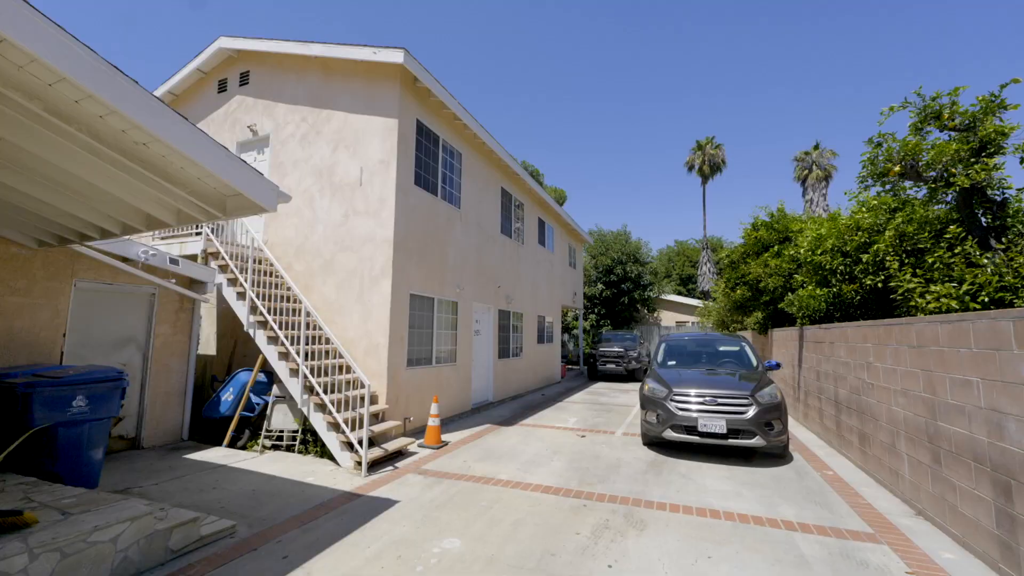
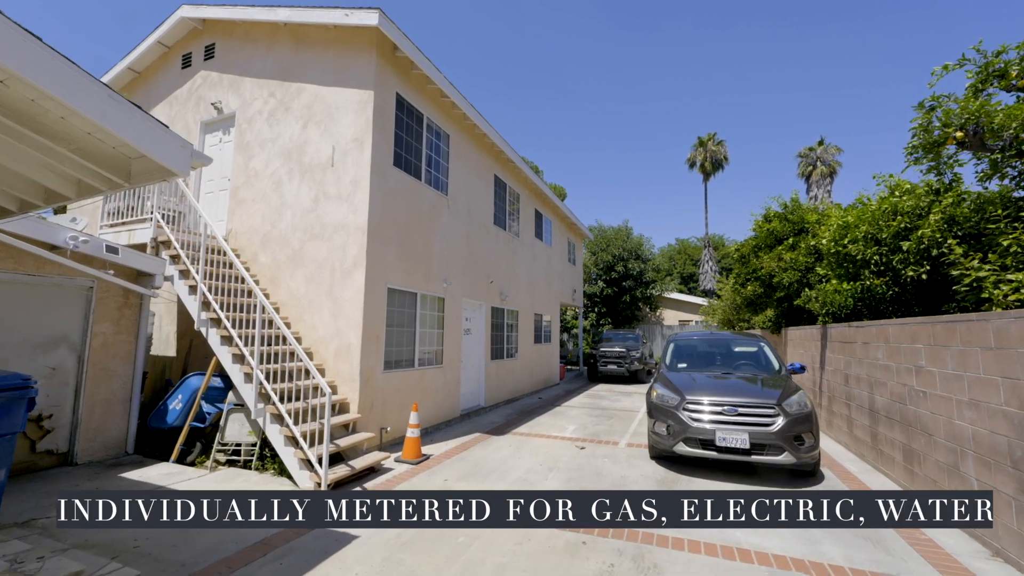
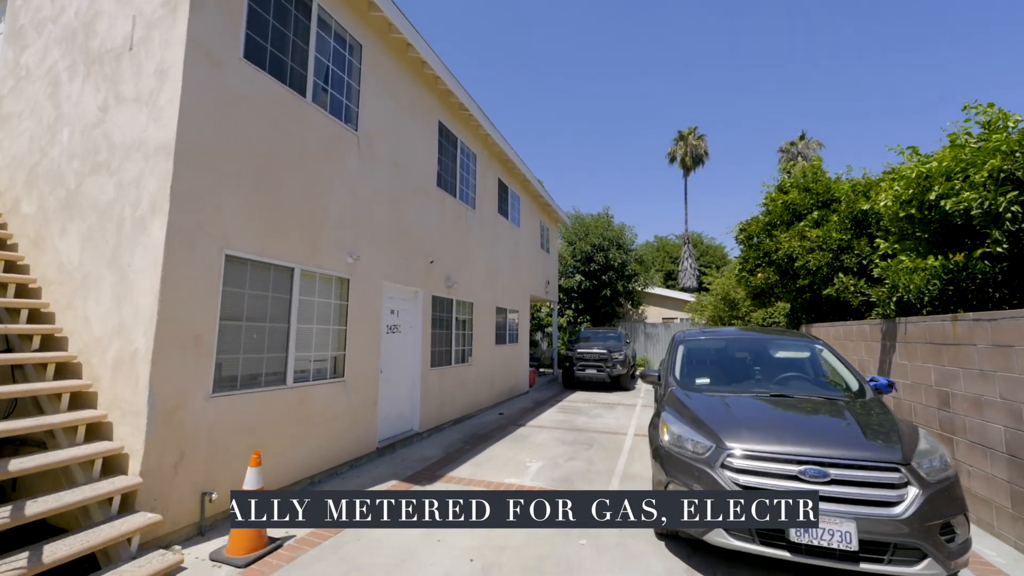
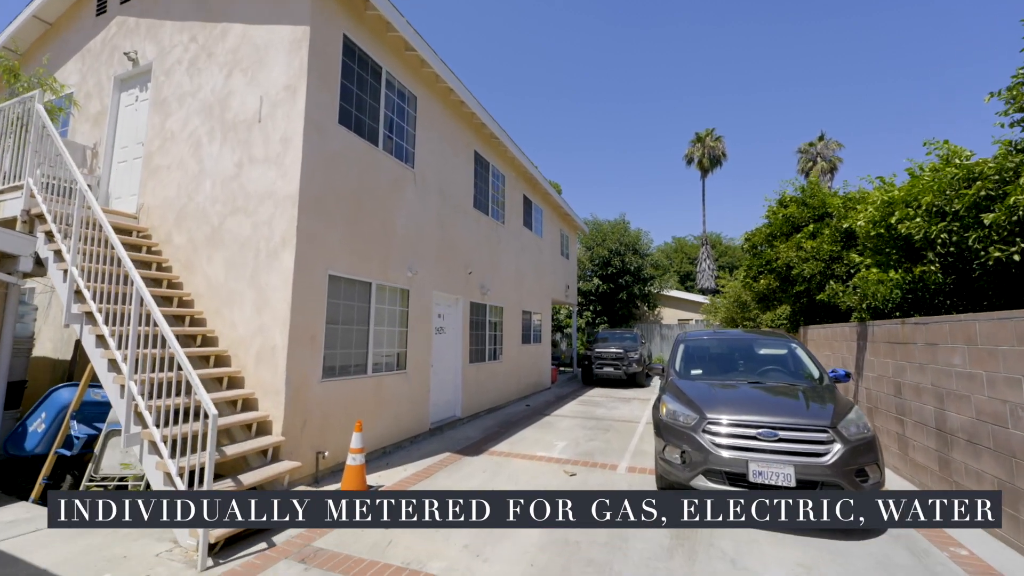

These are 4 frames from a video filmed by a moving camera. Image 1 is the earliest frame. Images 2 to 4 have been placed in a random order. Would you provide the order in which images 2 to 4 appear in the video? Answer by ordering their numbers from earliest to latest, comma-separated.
2, 4, 3
